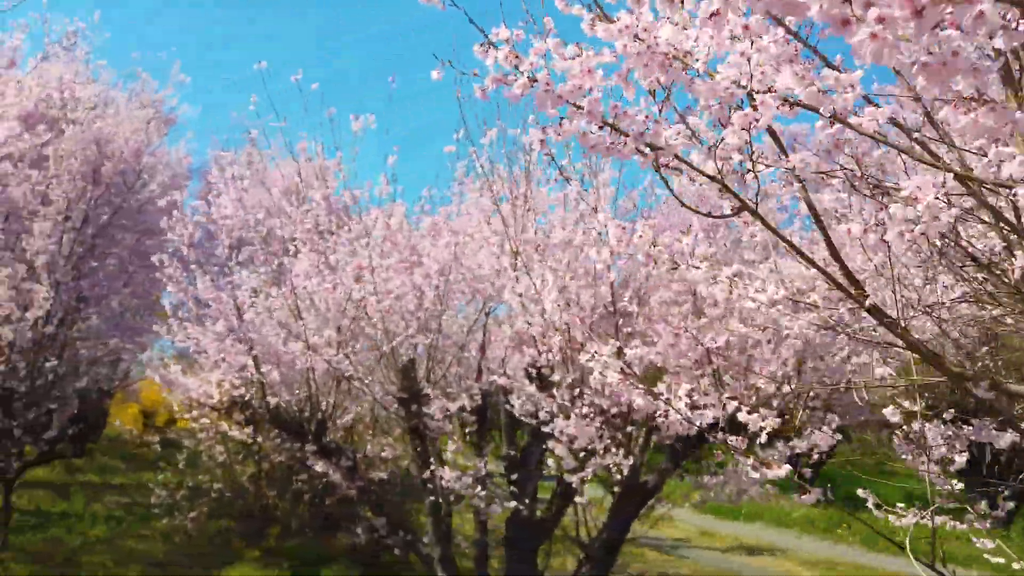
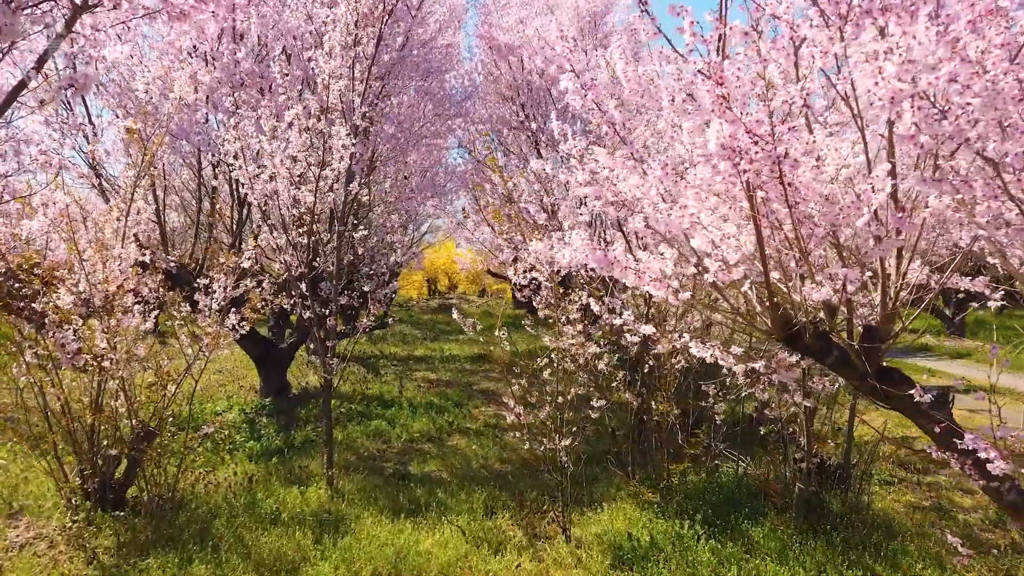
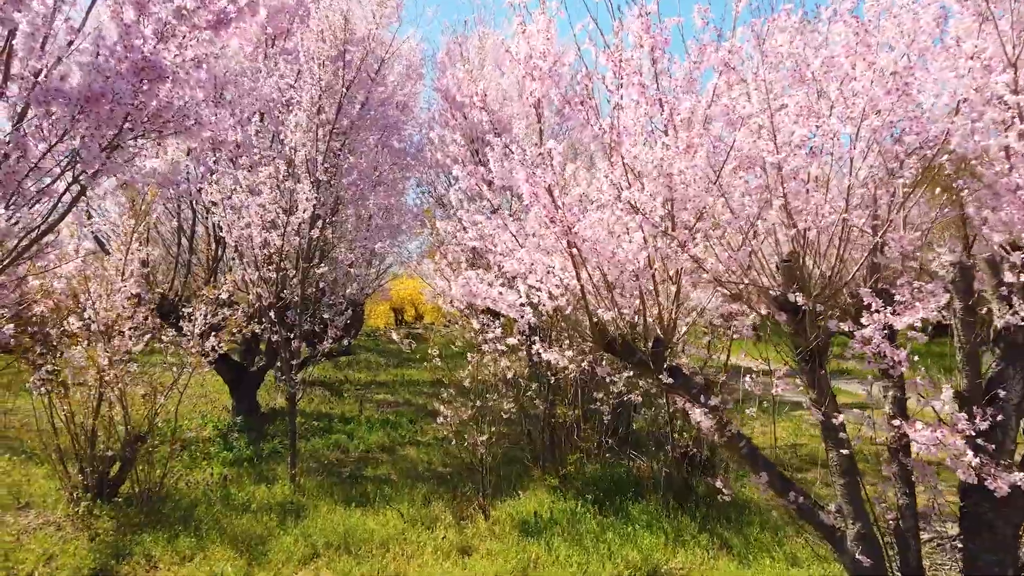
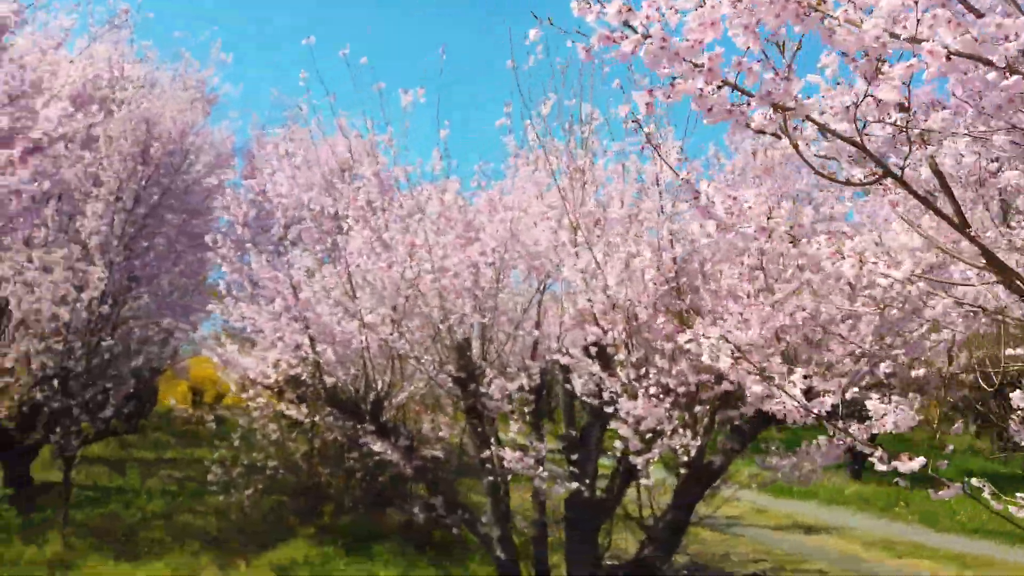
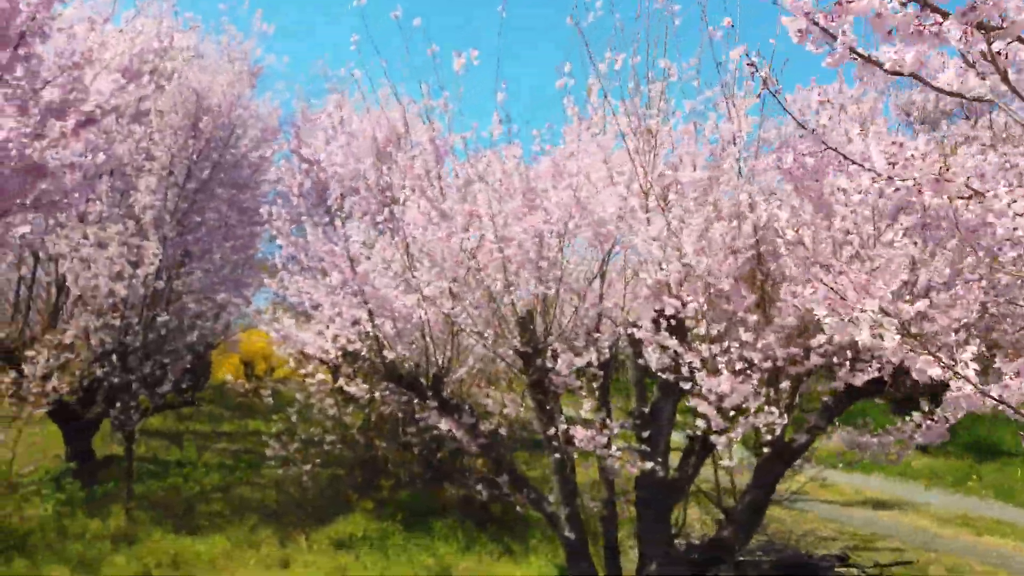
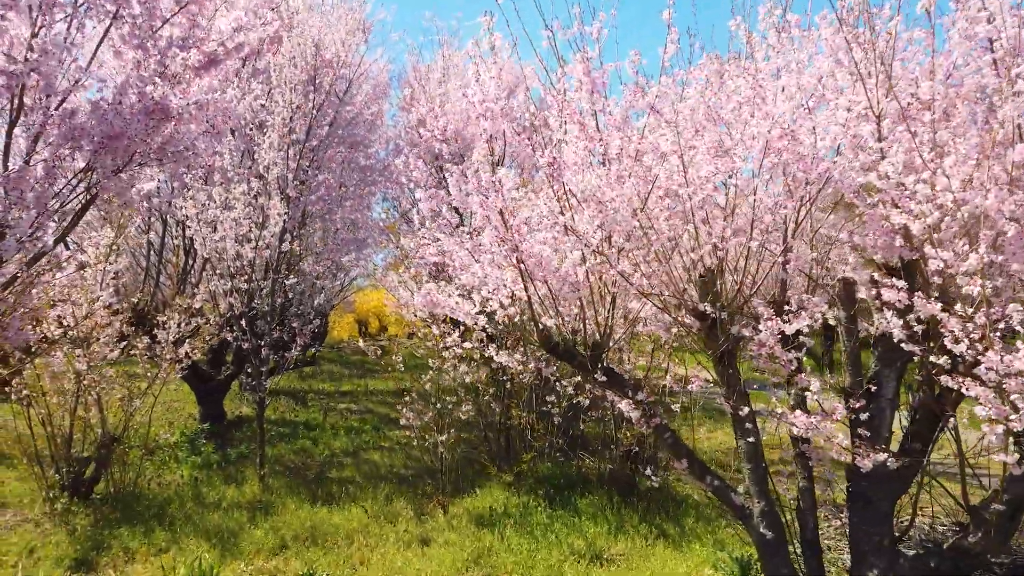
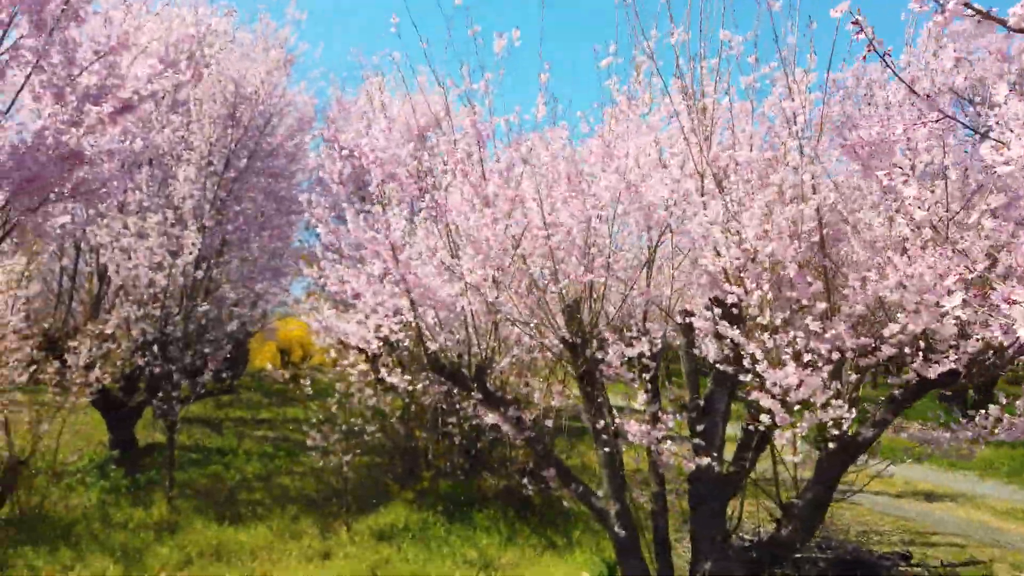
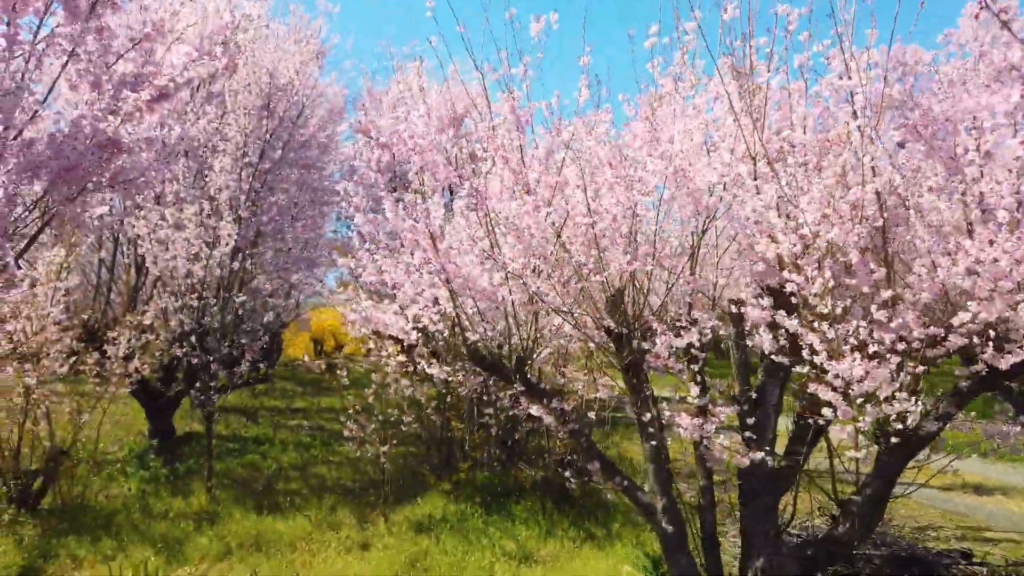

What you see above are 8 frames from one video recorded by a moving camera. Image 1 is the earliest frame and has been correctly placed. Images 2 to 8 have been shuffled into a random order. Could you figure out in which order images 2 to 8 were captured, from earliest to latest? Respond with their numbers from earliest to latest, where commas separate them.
4, 5, 7, 8, 6, 3, 2
